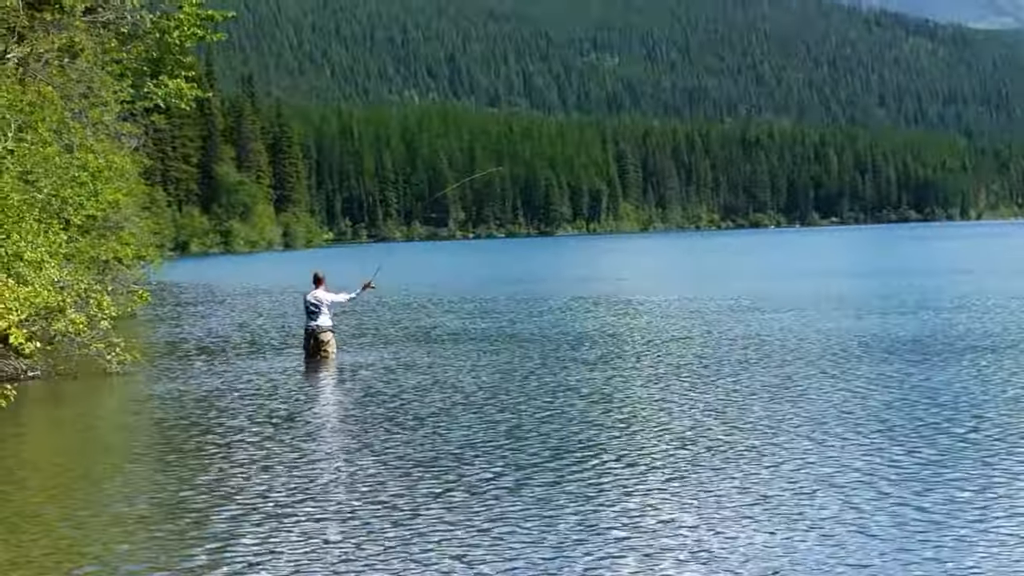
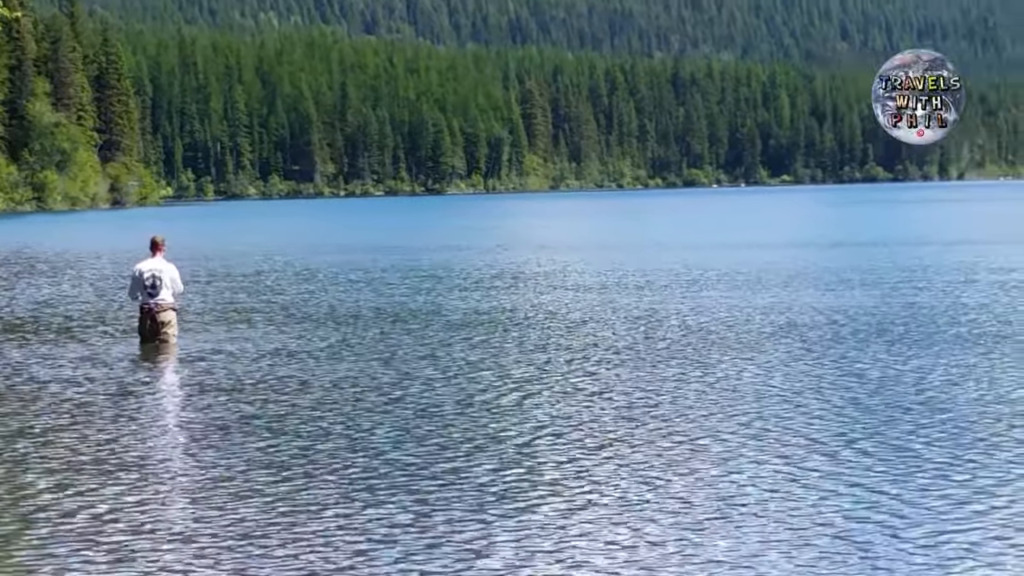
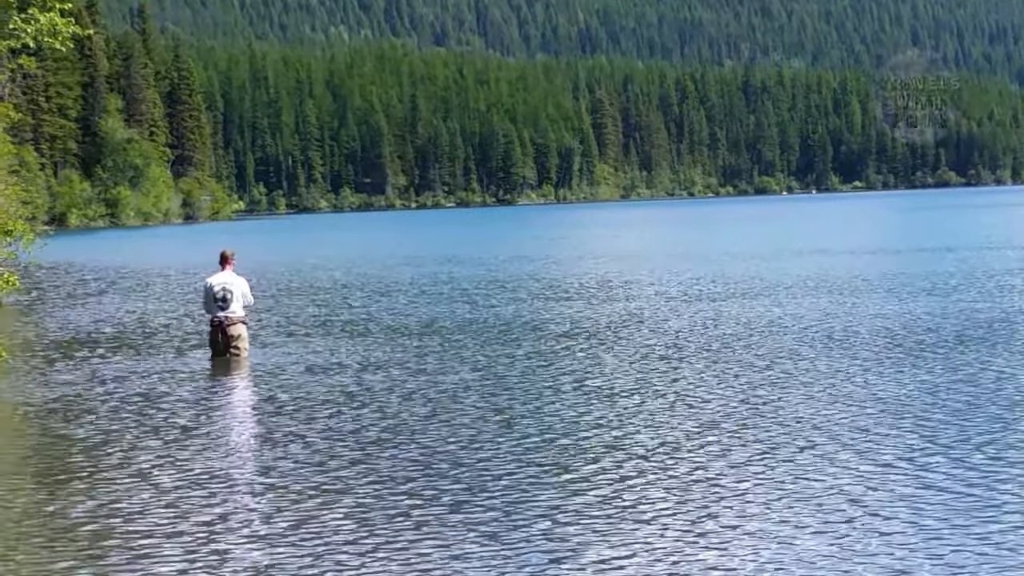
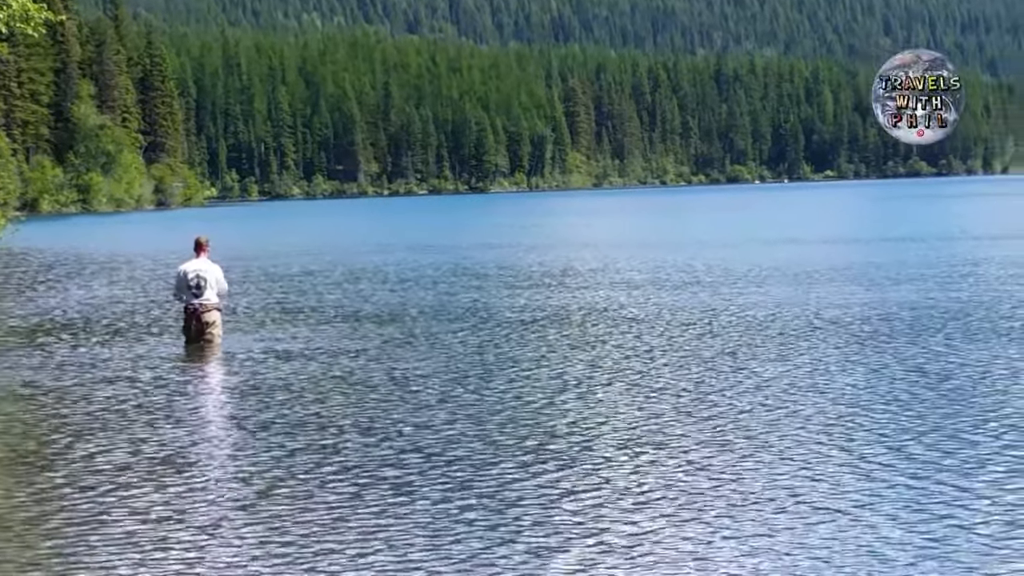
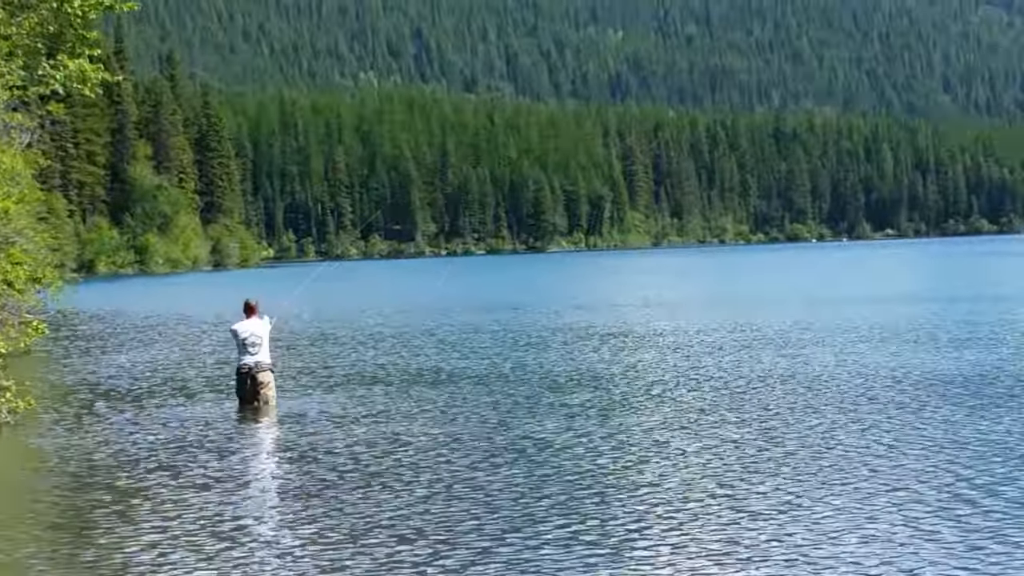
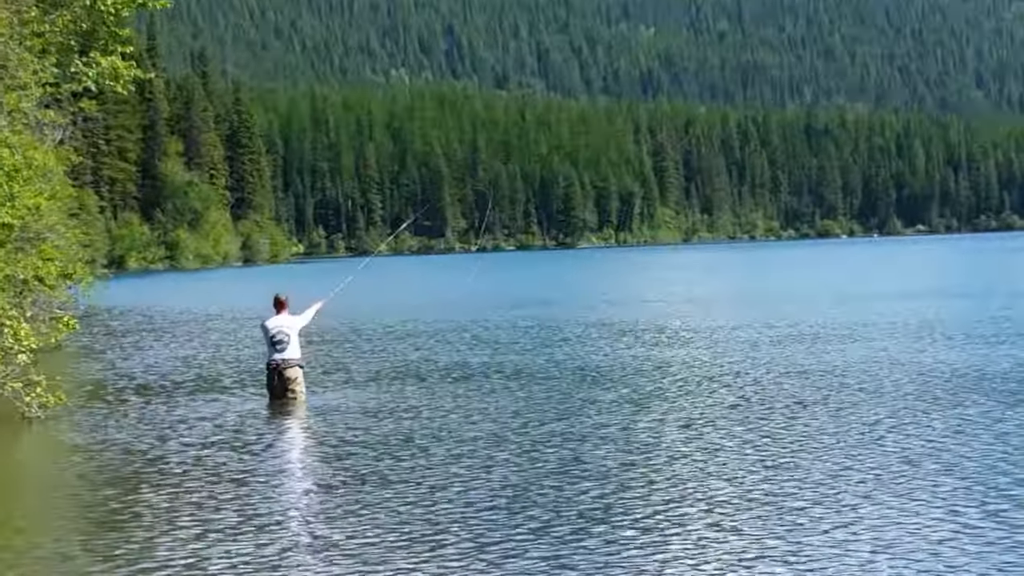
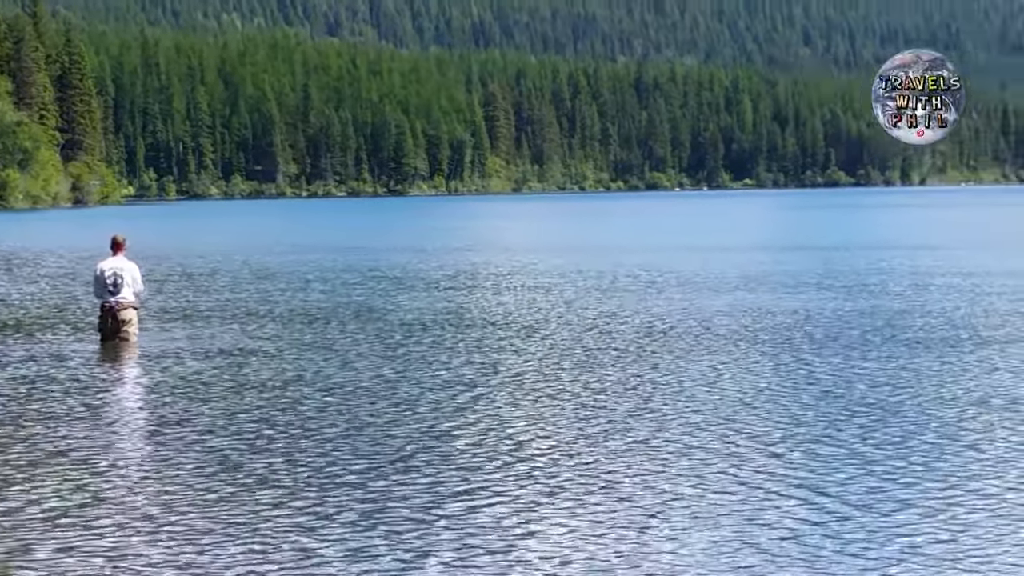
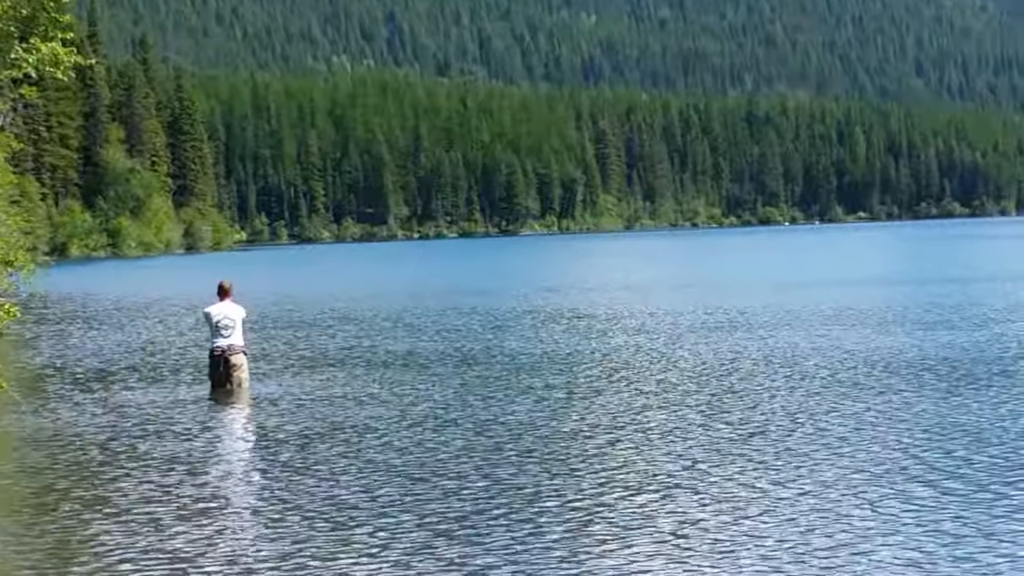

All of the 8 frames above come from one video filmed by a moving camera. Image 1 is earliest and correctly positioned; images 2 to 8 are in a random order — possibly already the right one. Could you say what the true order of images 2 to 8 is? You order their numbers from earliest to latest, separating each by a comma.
6, 5, 8, 3, 4, 2, 7
